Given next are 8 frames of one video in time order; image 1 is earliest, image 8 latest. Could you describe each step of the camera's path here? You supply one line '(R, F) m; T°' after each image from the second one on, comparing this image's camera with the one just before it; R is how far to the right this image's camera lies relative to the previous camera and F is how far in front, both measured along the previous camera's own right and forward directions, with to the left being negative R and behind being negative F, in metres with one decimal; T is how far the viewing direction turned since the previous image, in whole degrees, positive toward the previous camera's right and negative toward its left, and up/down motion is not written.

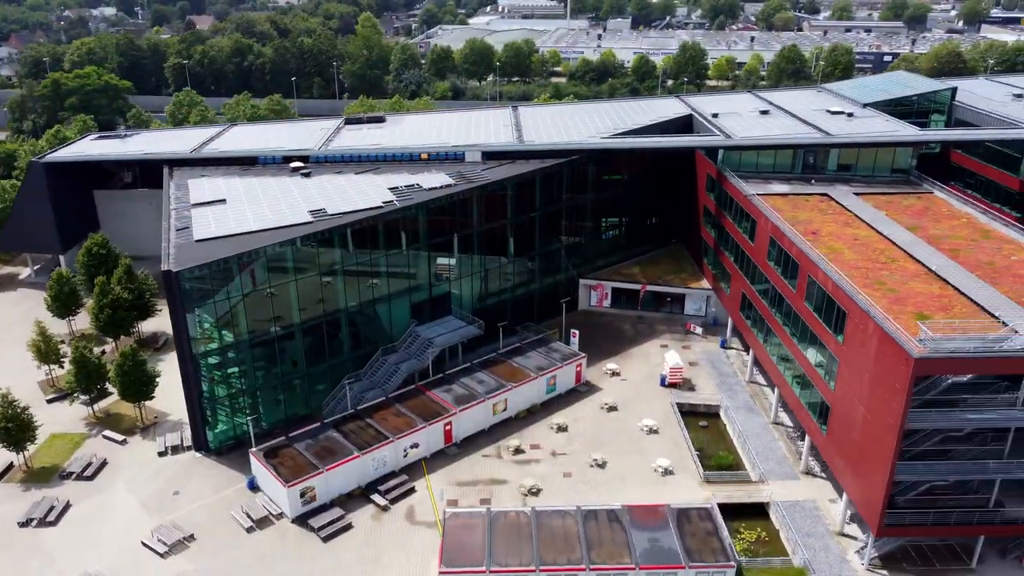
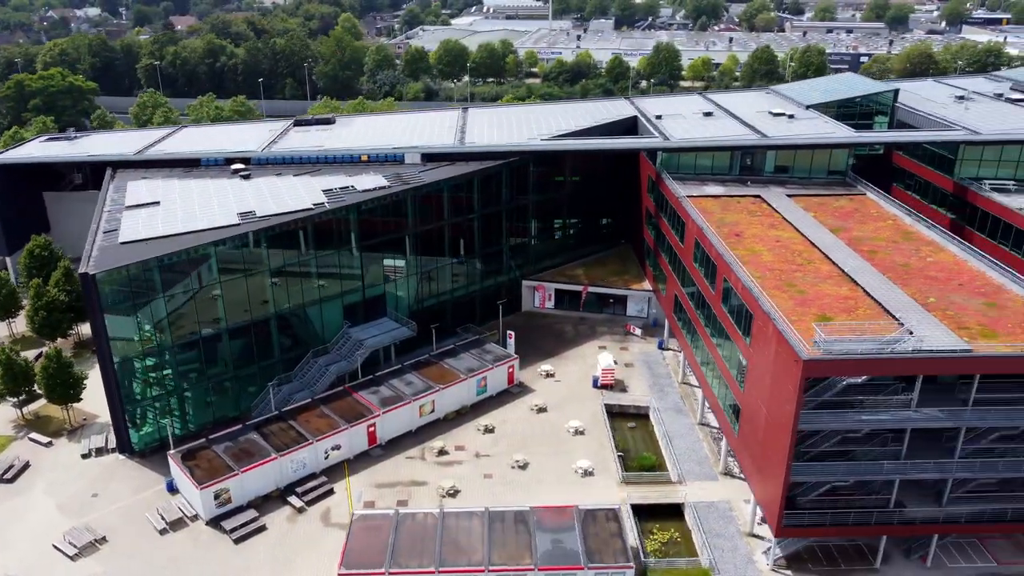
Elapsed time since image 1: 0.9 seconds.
(+3.8, -0.1) m; 0°
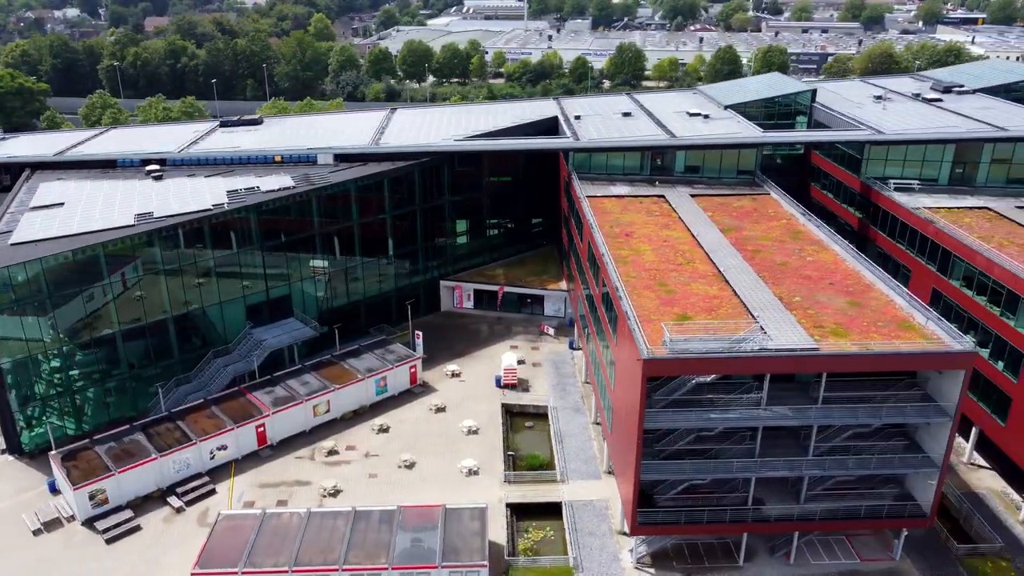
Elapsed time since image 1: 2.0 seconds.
(+5.6, -0.2) m; 0°
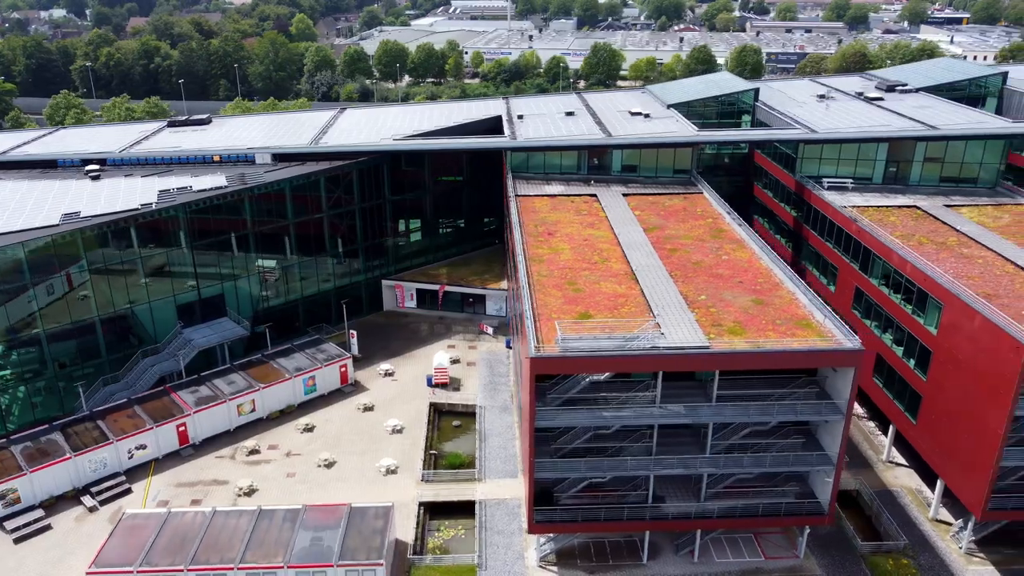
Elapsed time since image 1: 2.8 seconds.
(+4.1, 0.0) m; 0°
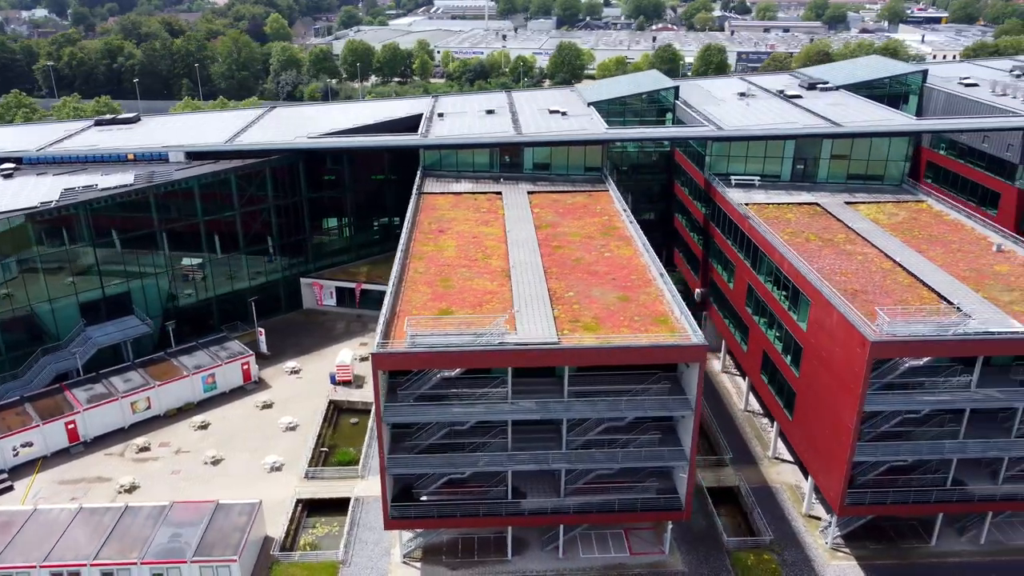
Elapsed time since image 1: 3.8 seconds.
(+5.7, -0.1) m; 0°
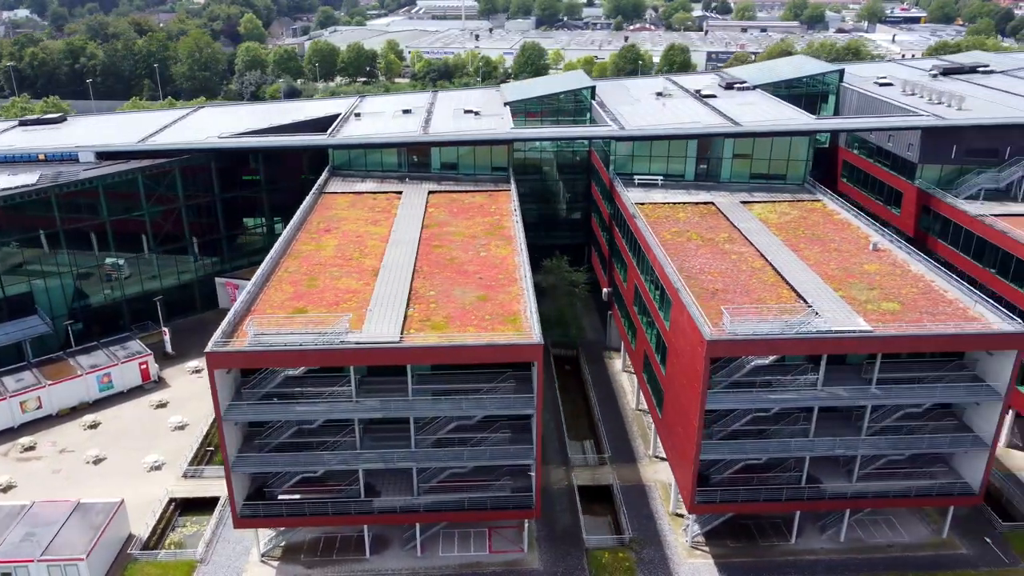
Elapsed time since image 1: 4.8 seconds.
(+6.1, -0.1) m; 0°
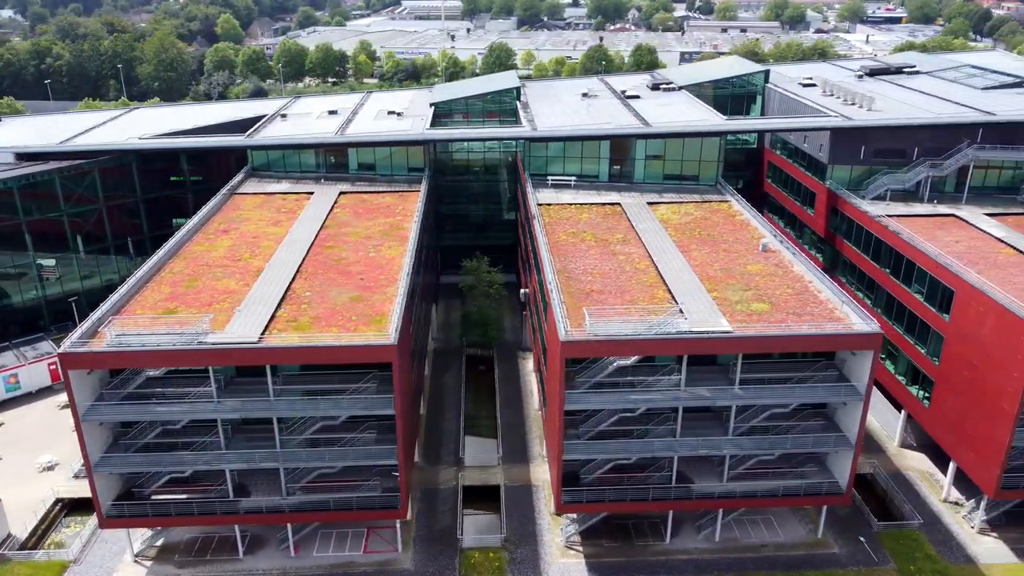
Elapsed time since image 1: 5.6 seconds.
(+5.4, -0.1) m; 0°
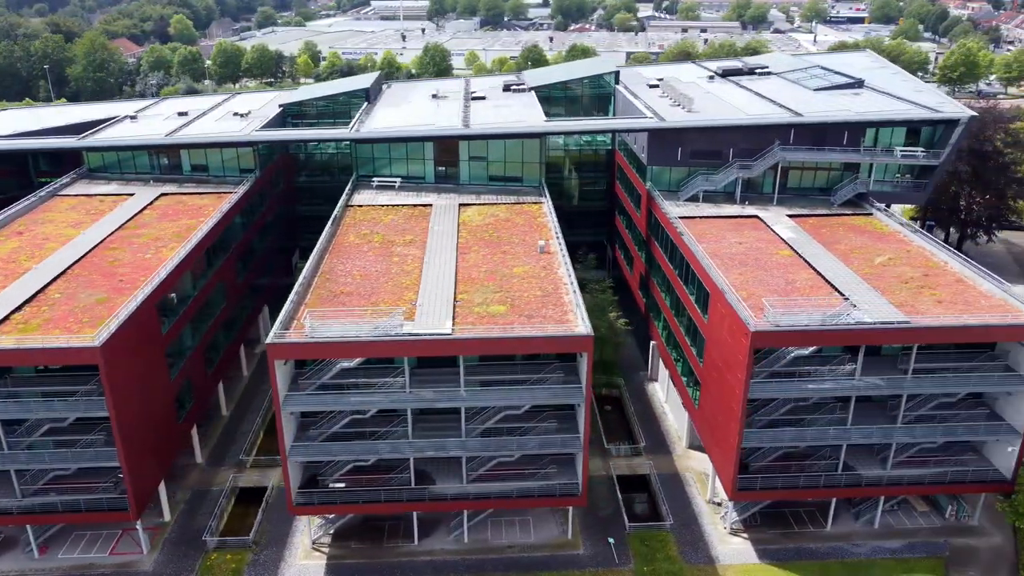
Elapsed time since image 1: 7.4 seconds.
(+11.0, -0.1) m; 0°
